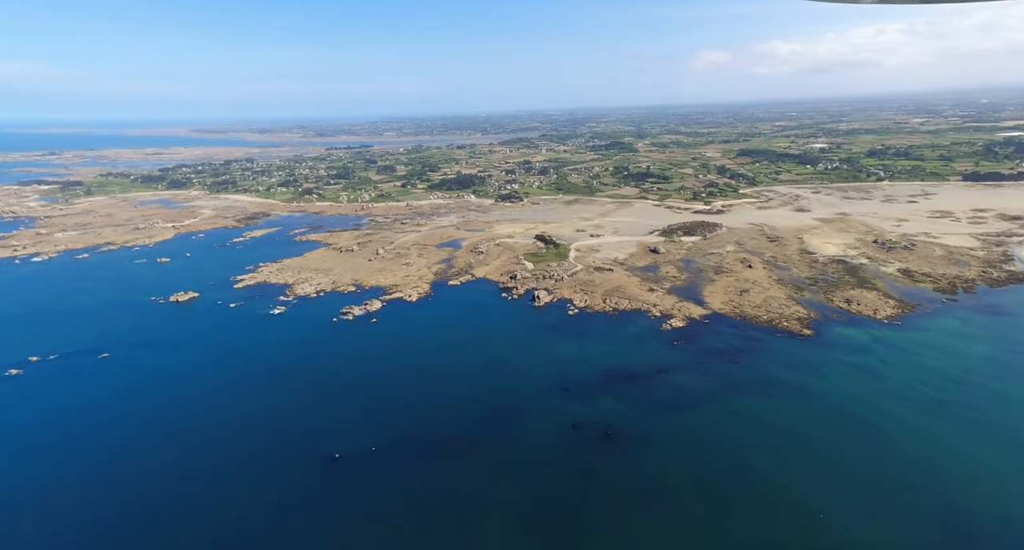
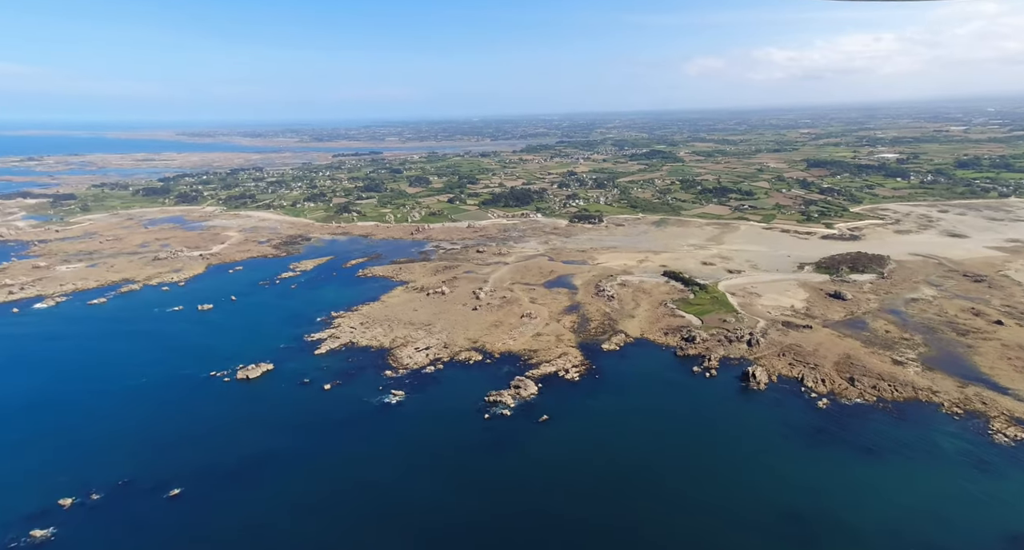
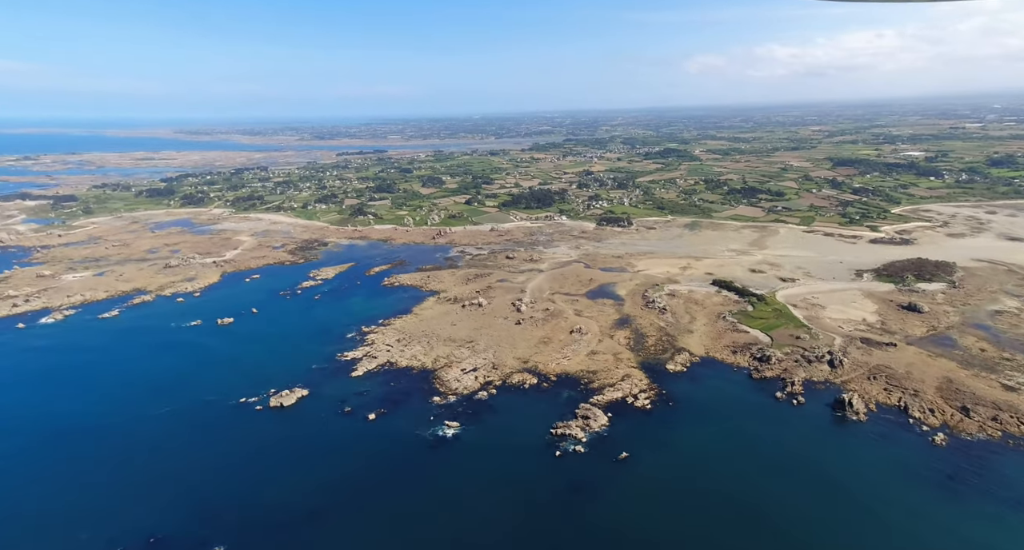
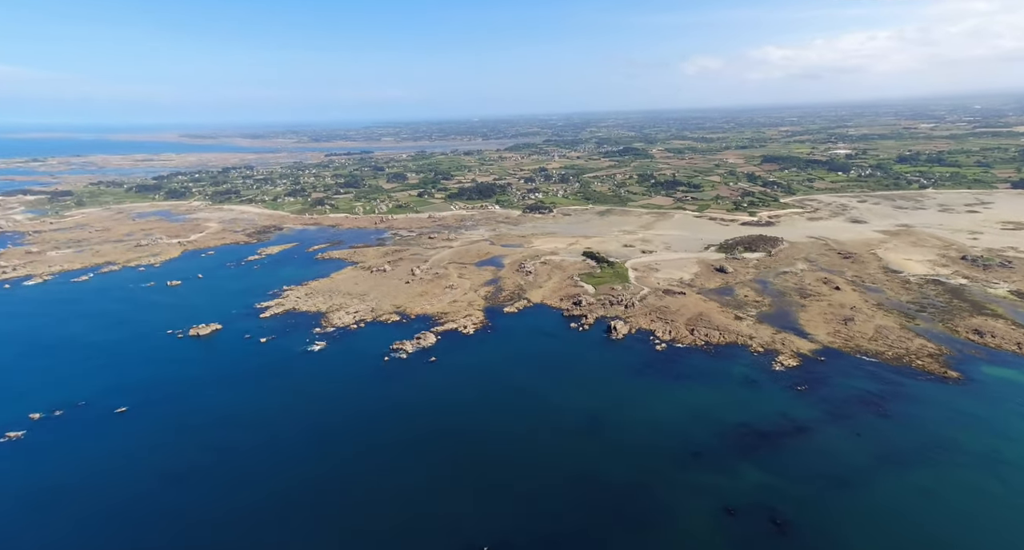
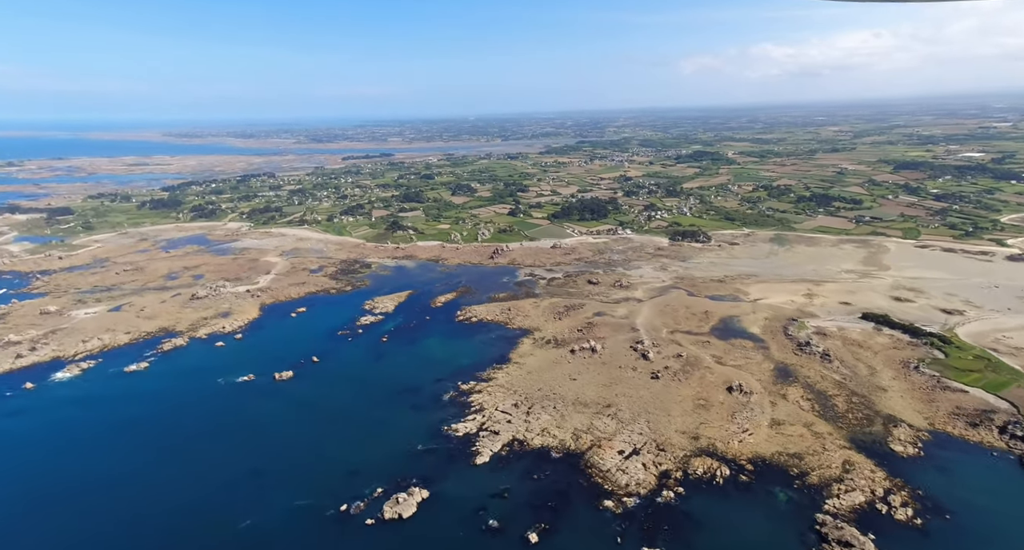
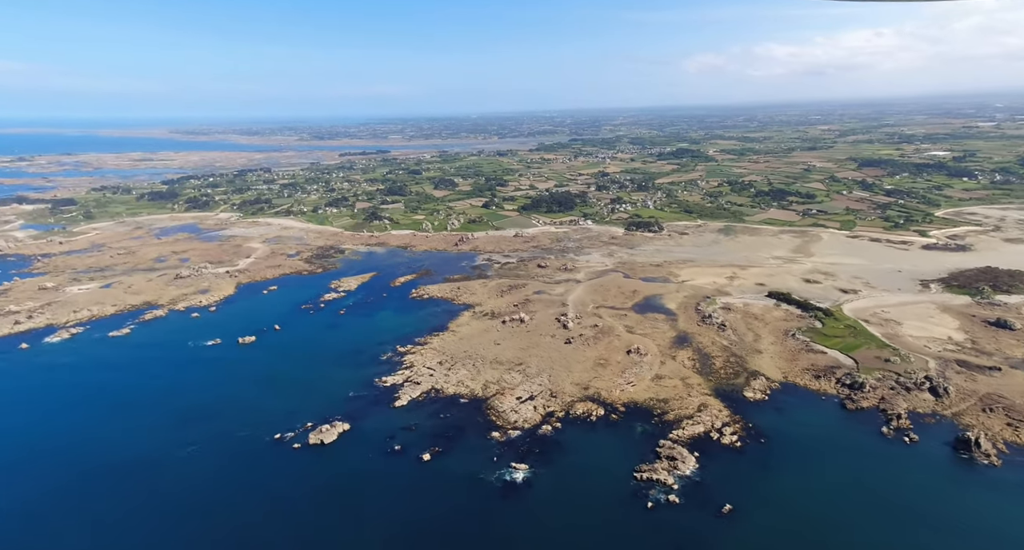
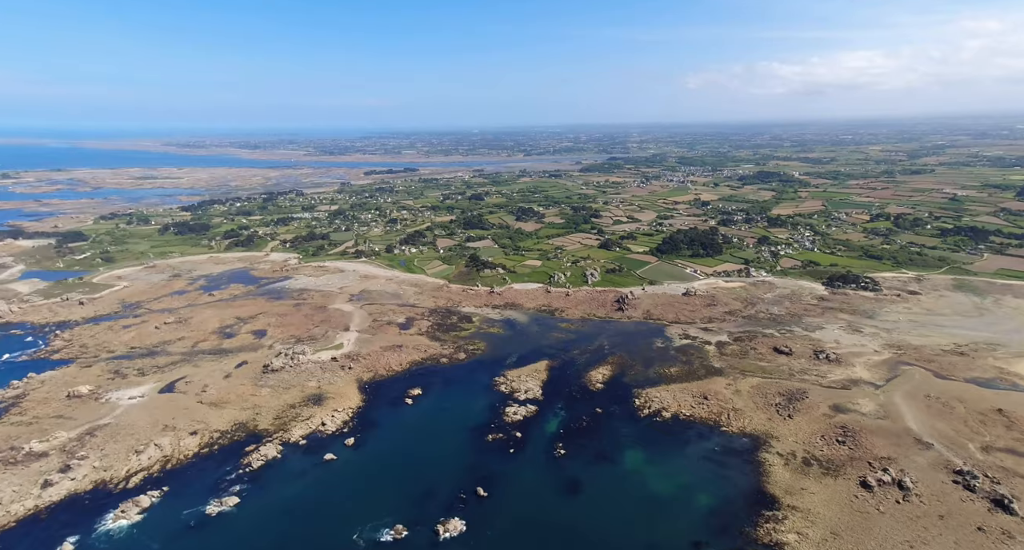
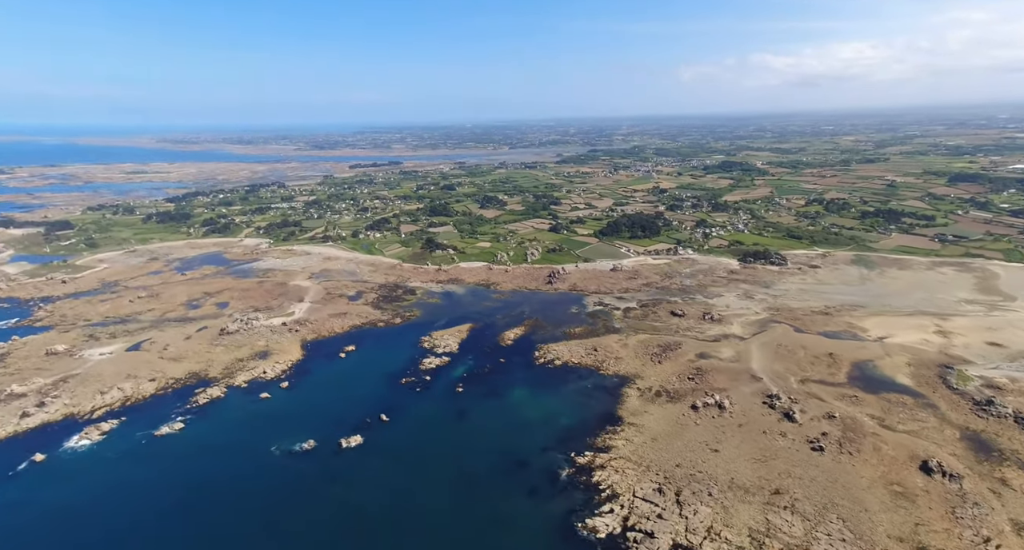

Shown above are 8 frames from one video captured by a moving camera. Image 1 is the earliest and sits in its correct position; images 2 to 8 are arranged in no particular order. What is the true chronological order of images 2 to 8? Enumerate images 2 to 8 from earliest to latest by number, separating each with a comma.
4, 2, 3, 6, 5, 8, 7
